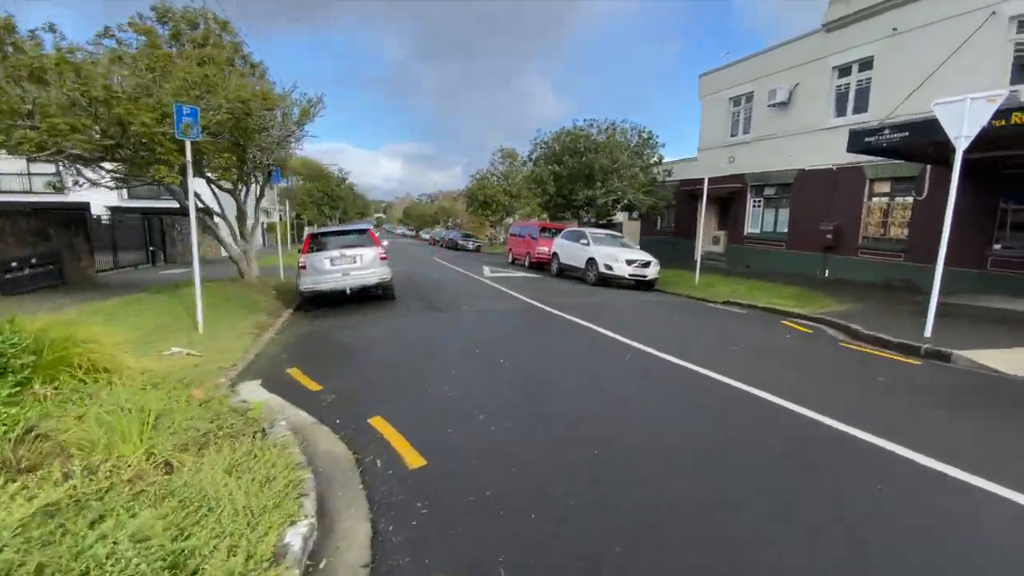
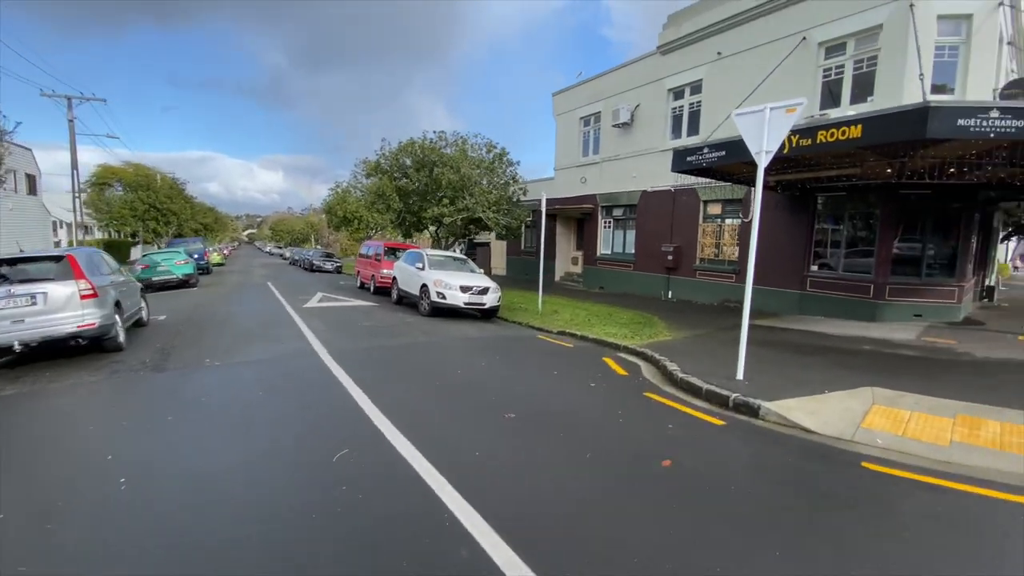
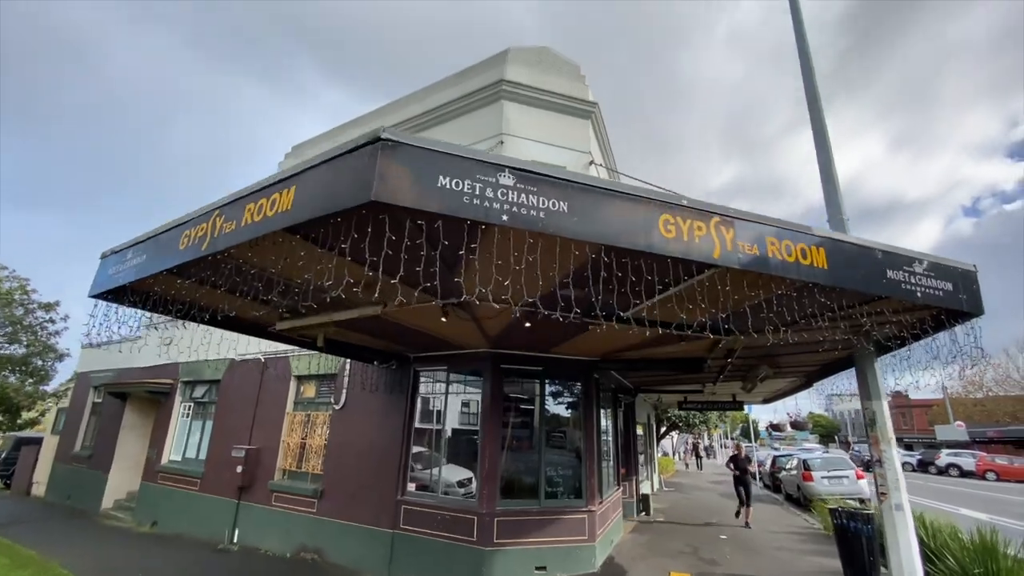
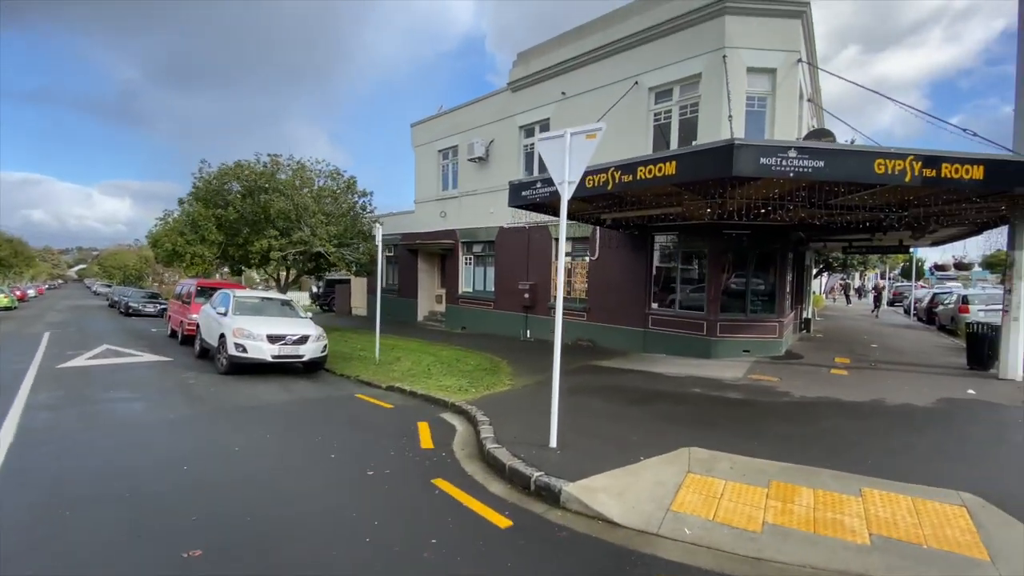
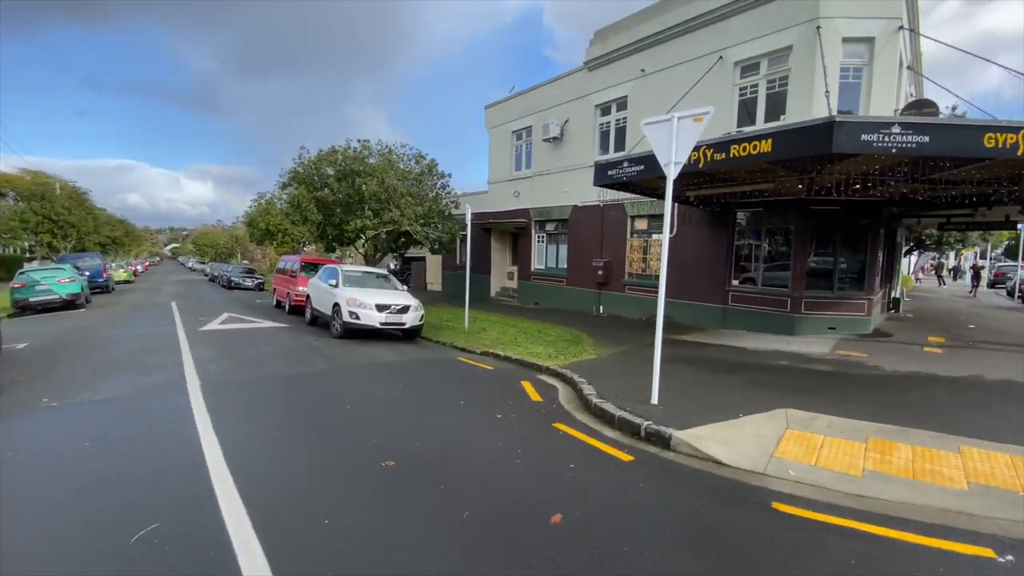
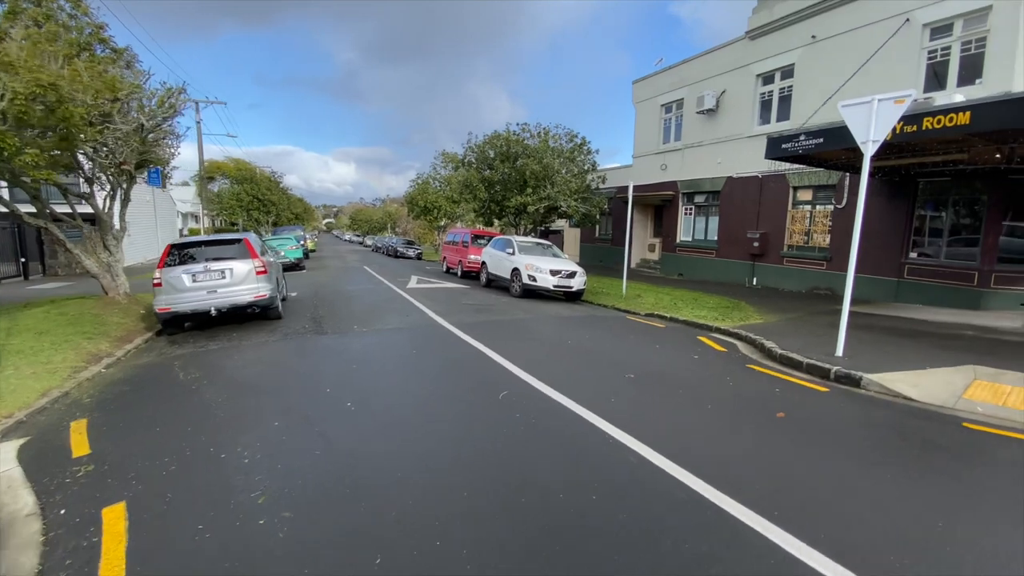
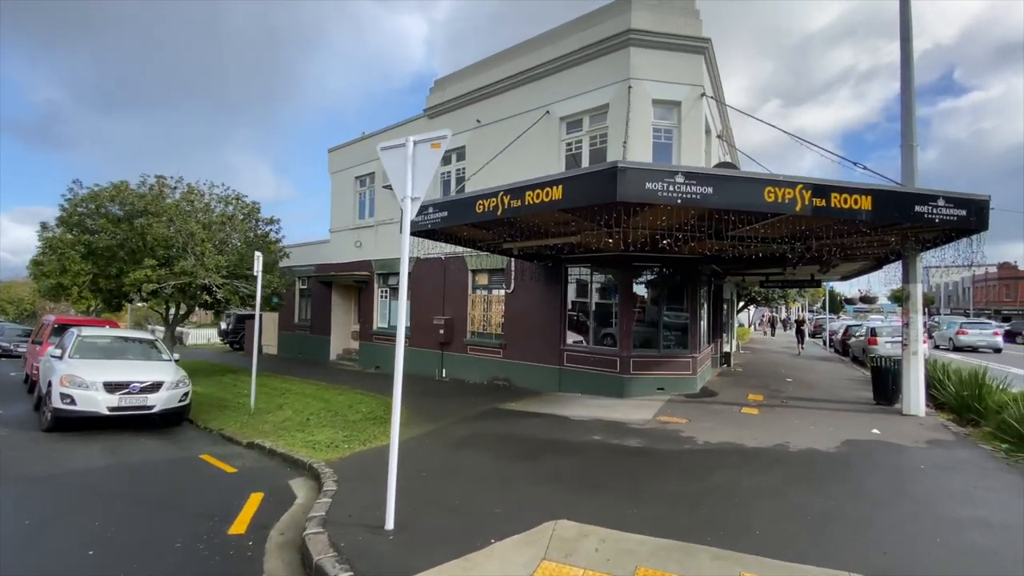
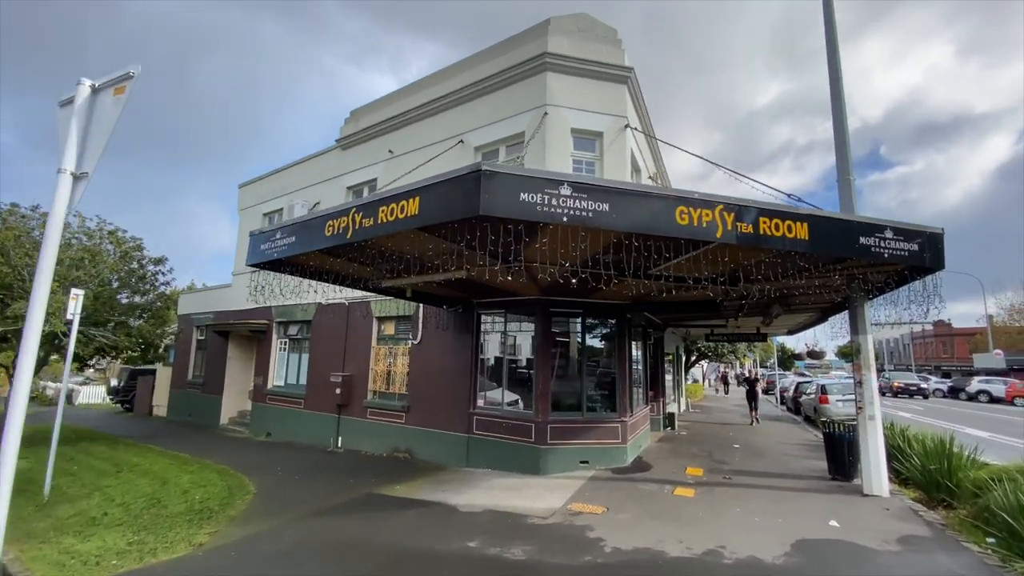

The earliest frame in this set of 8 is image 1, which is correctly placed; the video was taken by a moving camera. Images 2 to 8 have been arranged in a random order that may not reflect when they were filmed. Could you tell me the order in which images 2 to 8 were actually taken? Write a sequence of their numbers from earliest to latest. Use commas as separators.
6, 2, 5, 4, 7, 8, 3
